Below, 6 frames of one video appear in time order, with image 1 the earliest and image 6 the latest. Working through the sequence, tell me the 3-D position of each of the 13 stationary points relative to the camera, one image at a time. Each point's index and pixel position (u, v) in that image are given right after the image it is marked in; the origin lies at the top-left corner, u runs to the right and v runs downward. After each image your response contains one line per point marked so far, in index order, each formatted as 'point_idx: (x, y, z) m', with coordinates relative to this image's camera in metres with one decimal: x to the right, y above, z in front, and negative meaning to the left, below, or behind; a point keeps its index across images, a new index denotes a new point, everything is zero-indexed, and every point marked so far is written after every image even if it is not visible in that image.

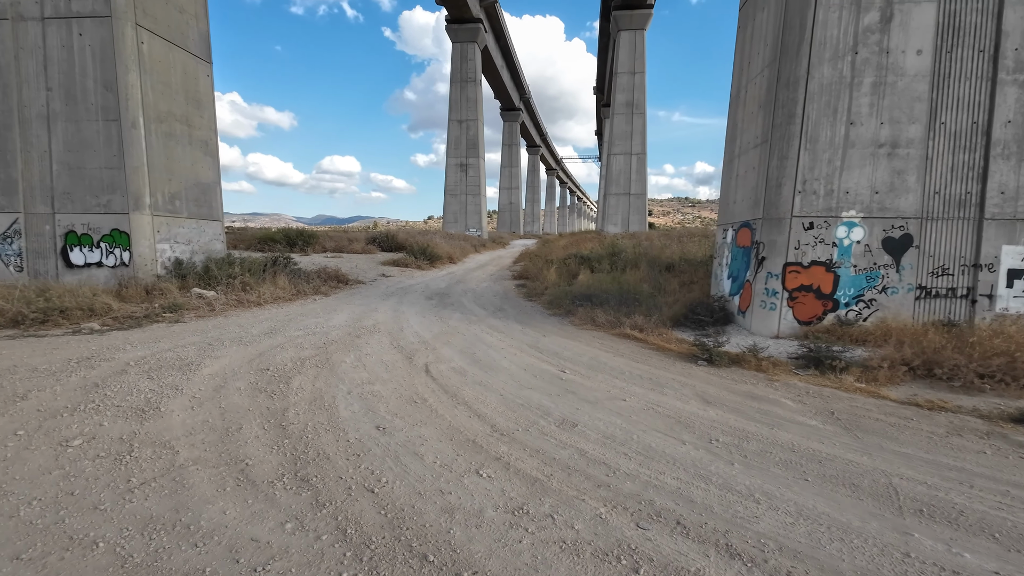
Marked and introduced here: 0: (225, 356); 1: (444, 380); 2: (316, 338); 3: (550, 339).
0: (-3.0, -0.7, +5.2) m
1: (-0.7, -0.9, +4.8) m
2: (-2.5, -0.7, +6.3) m
3: (+0.6, -0.8, +7.2) m
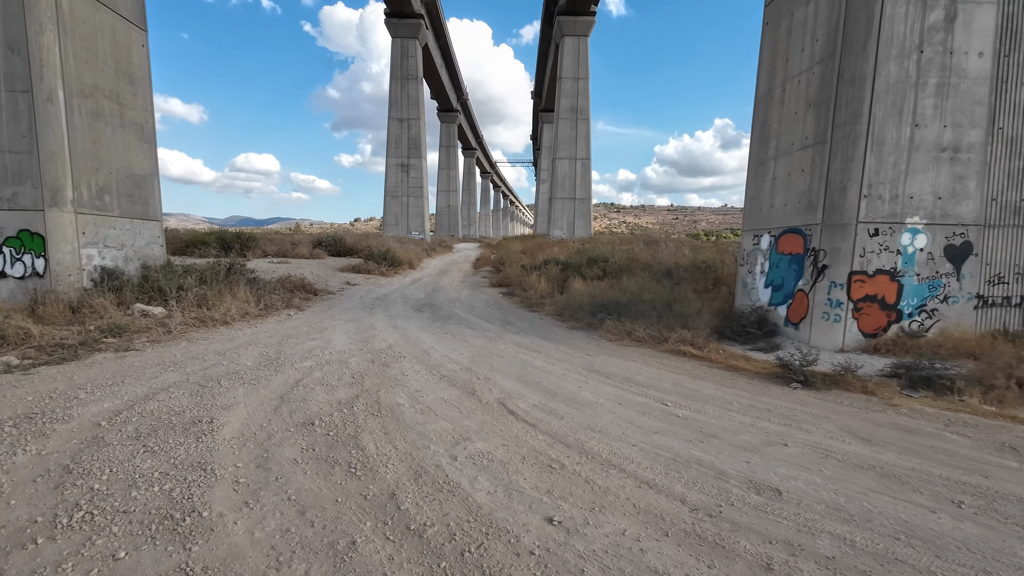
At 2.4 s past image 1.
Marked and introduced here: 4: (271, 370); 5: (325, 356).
0: (-2.1, -0.9, +3.8) m
1: (+0.3, -1.1, +3.8) m
2: (-1.8, -0.8, +5.0) m
3: (+1.2, -0.9, +6.3) m
4: (-2.4, -0.8, +4.9) m
5: (-2.1, -0.8, +5.5) m
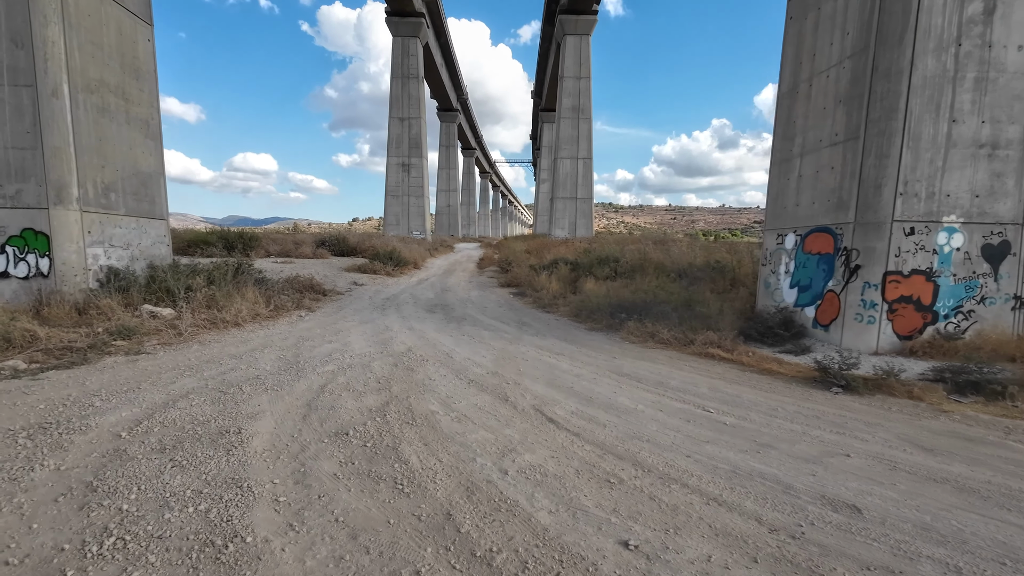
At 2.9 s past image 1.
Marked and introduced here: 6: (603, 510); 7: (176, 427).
0: (-1.8, -0.9, +3.6) m
1: (+0.6, -1.1, +3.6) m
2: (-1.5, -0.8, +4.8) m
3: (+1.5, -0.9, +6.1) m
4: (-2.1, -0.8, +4.7) m
5: (-1.8, -0.8, +5.3) m
6: (+0.4, -1.1, +2.4) m
7: (-2.2, -0.9, +3.3) m
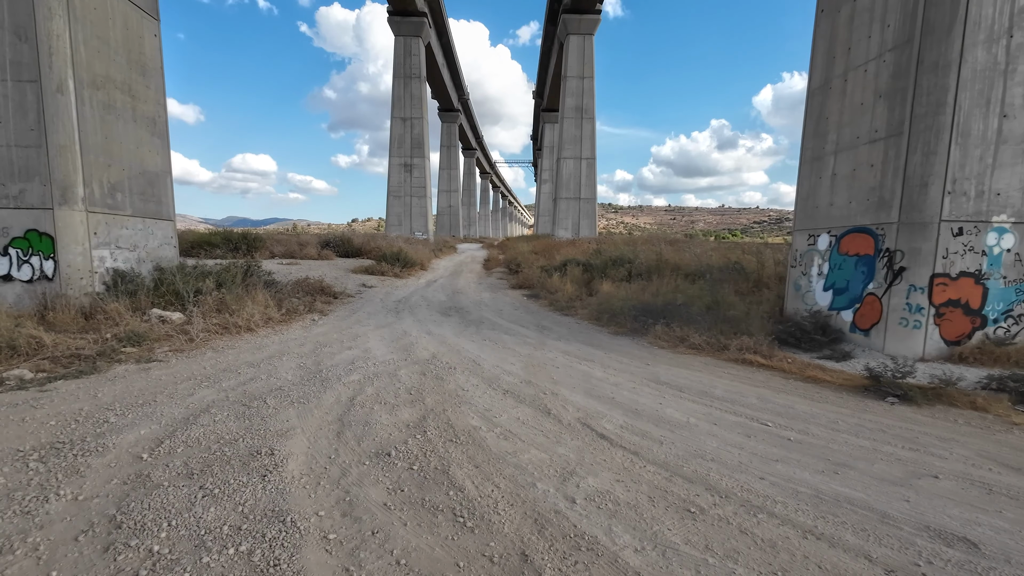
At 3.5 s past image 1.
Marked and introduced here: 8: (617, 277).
0: (-1.5, -1.0, +3.3) m
1: (+0.9, -1.1, +3.3) m
2: (-1.1, -0.9, +4.5) m
3: (+1.8, -1.0, +5.8) m
4: (-1.8, -0.9, +4.4) m
5: (-1.5, -0.8, +5.0) m
6: (+0.8, -1.2, +2.2) m
7: (-1.9, -1.0, +3.0) m
8: (+2.7, +0.3, +12.5) m
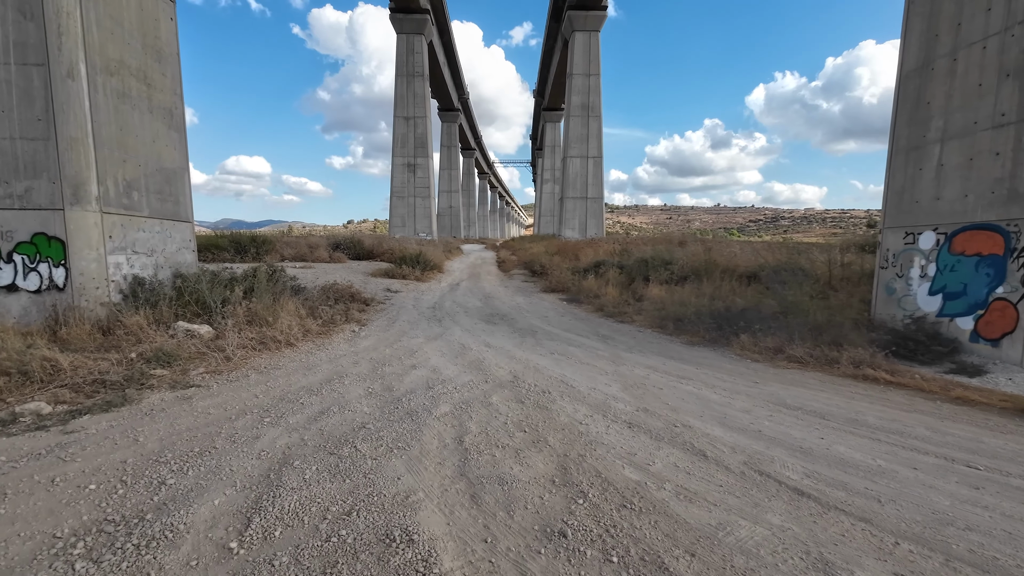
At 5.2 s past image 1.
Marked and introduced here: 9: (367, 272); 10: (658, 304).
0: (-0.5, -1.1, +2.5) m
1: (+1.9, -1.2, +2.5) m
2: (-0.2, -1.0, +3.7) m
3: (+2.8, -1.0, +5.0) m
4: (-0.8, -1.0, +3.6) m
5: (-0.5, -0.9, +4.2) m
6: (+1.8, -1.2, +1.4) m
7: (-0.9, -1.1, +2.2) m
8: (+3.6, +0.2, +11.8) m
9: (-4.6, +0.5, +15.6) m
10: (+2.9, -0.3, +9.5) m
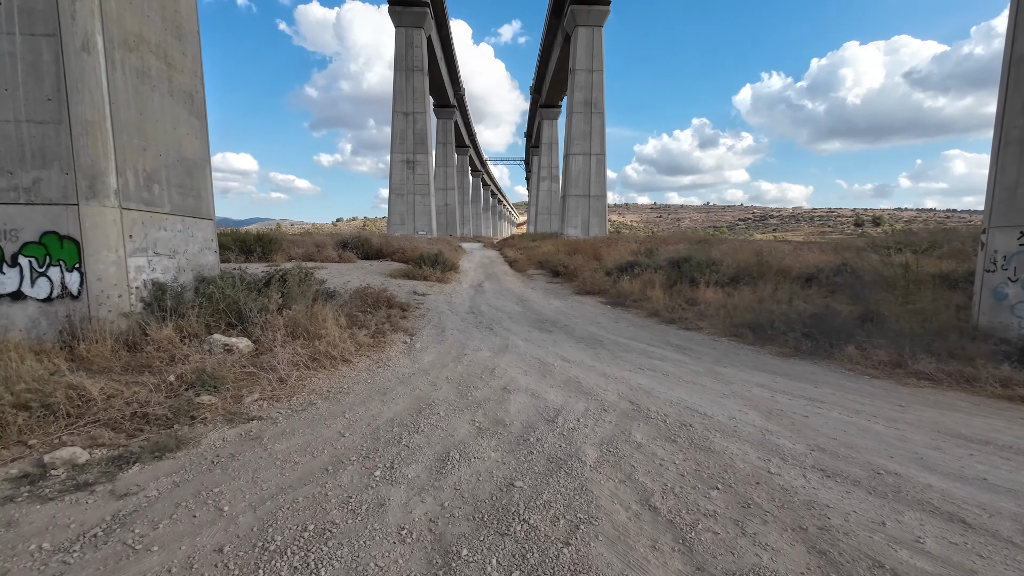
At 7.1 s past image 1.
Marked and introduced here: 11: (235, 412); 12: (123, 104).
0: (+0.6, -1.1, +1.7) m
1: (+3.0, -1.3, +1.8) m
2: (+0.9, -1.1, +2.9) m
3: (+3.8, -1.1, +4.3) m
4: (+0.3, -1.1, +2.8) m
5: (+0.5, -1.0, +3.5) m
6: (+2.9, -1.3, +0.7) m
7: (+0.2, -1.2, +1.4) m
8: (+4.5, +0.2, +11.1) m
9: (-3.8, +0.5, +14.8) m
10: (+3.8, -0.4, +8.8) m
11: (-2.2, -1.0, +3.9) m
12: (-4.7, +2.2, +5.9) m
